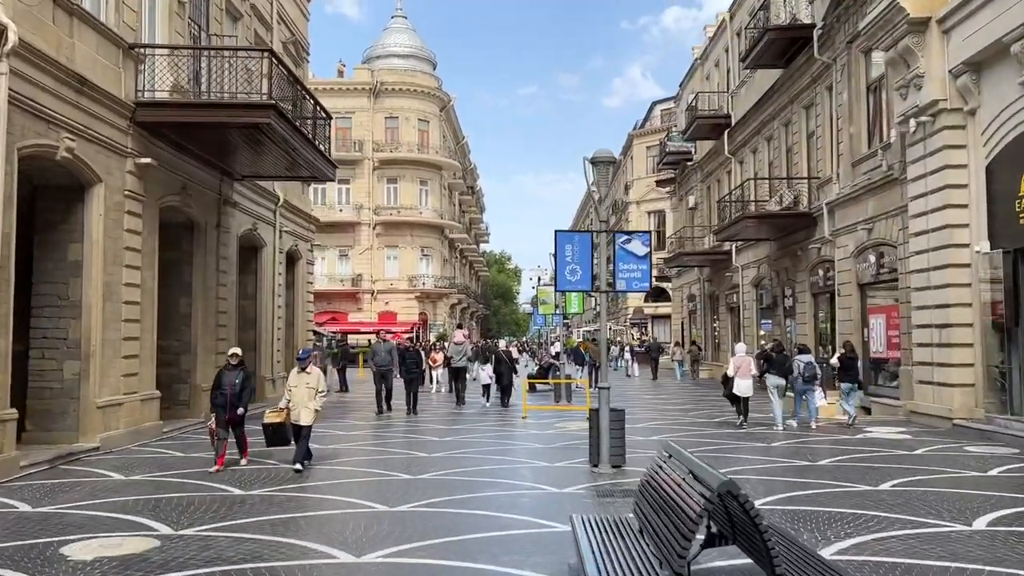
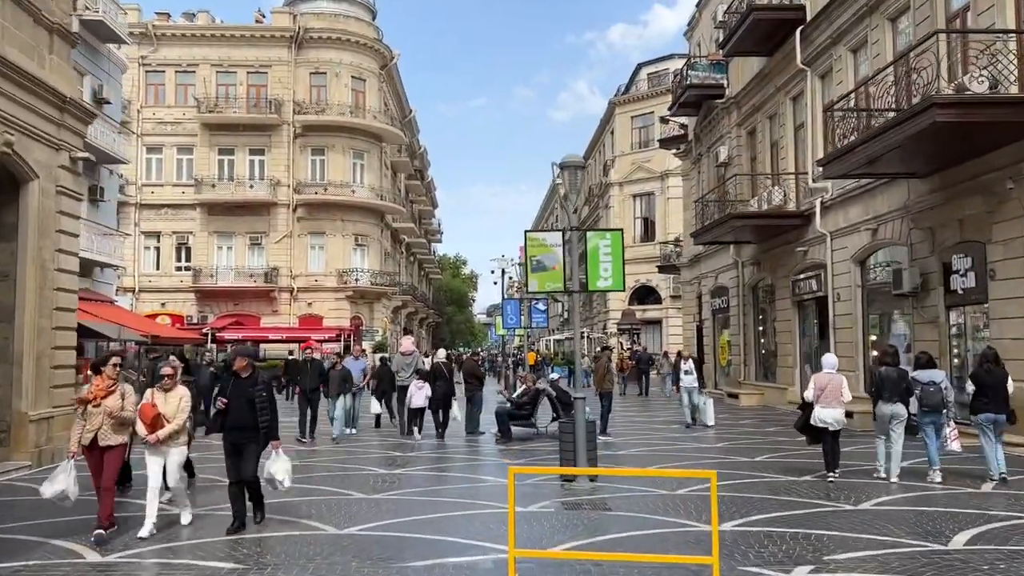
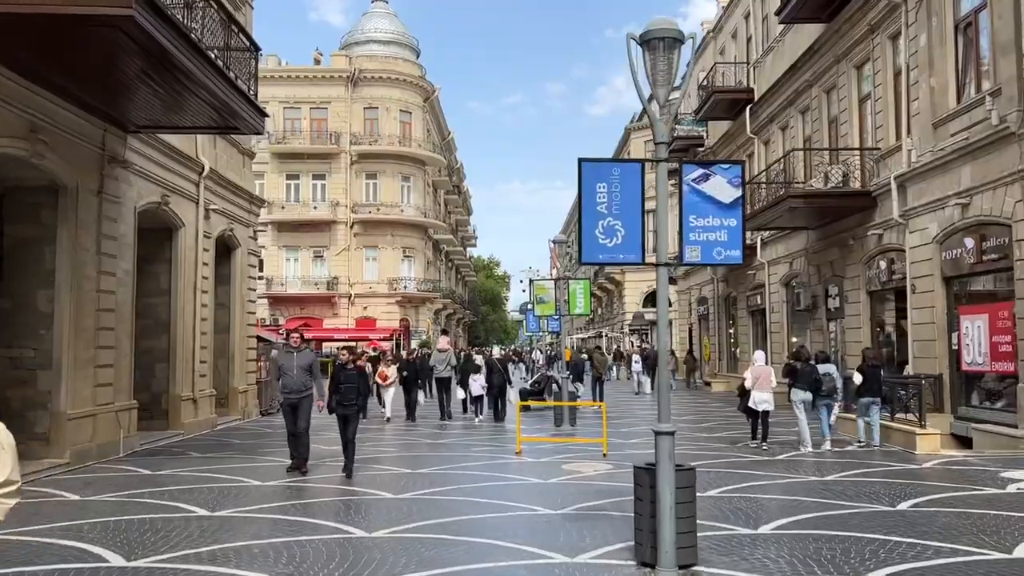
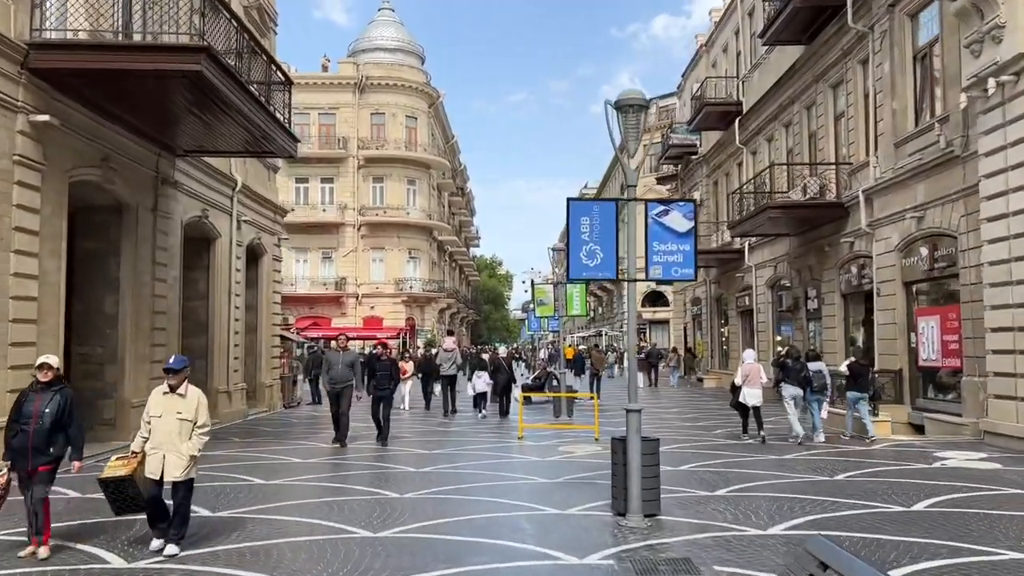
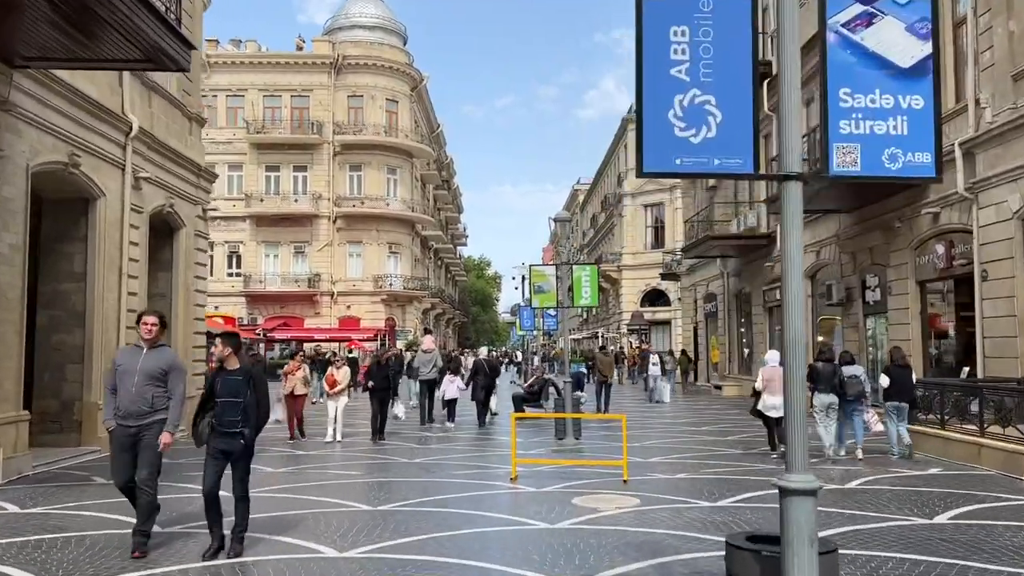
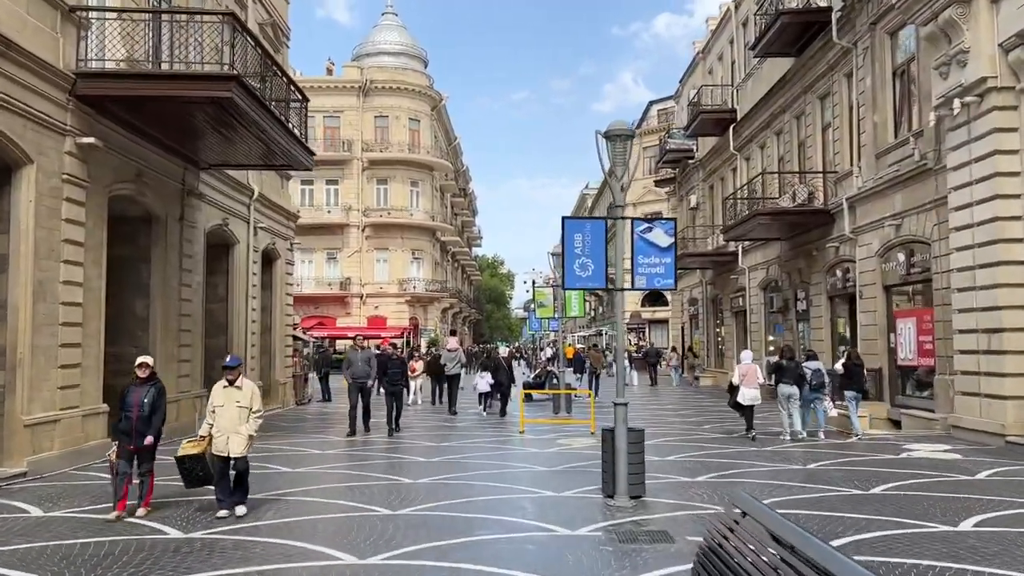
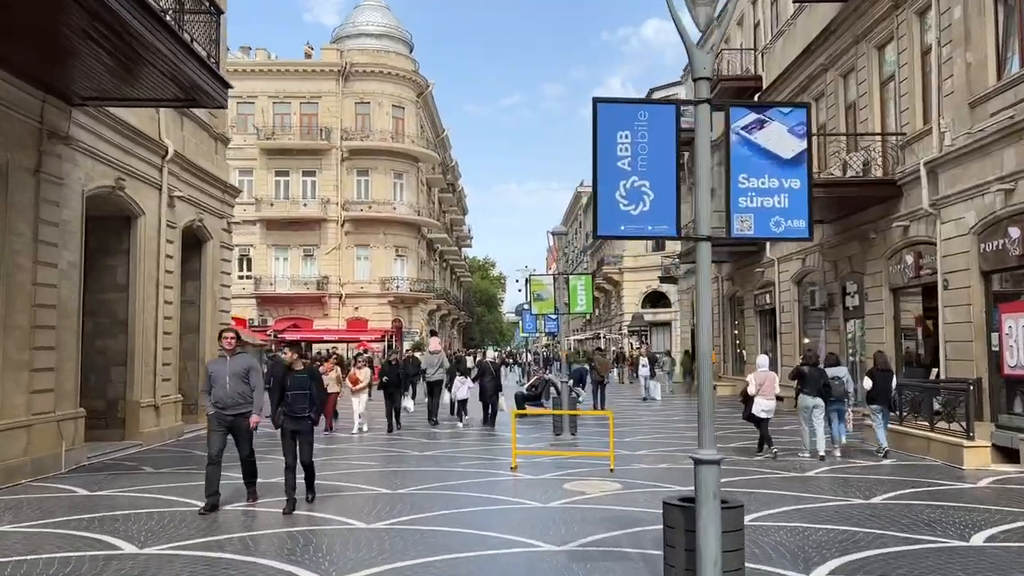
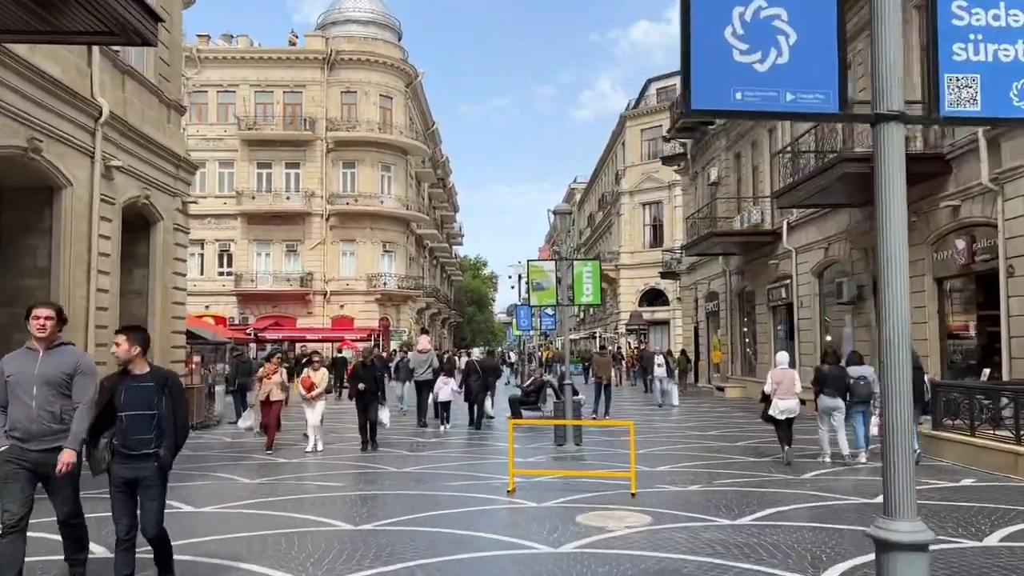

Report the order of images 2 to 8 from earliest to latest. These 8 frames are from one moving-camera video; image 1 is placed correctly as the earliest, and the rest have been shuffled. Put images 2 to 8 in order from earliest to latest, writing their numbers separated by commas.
6, 4, 3, 7, 5, 8, 2
